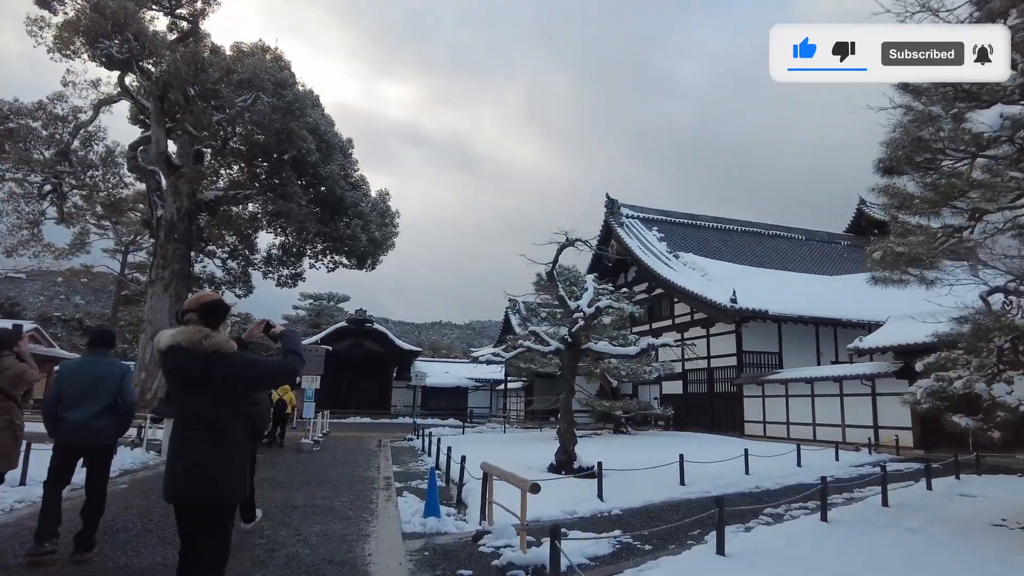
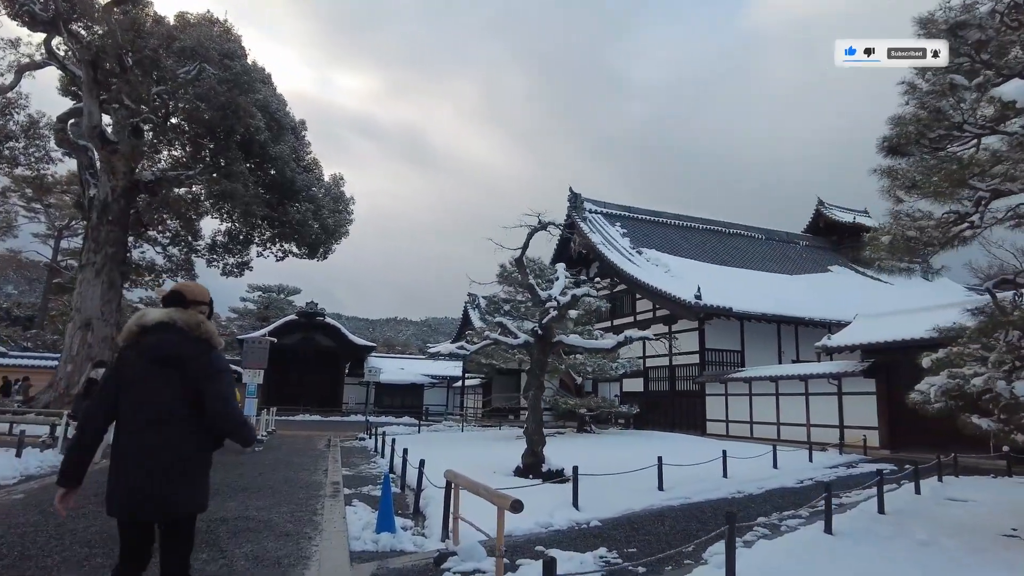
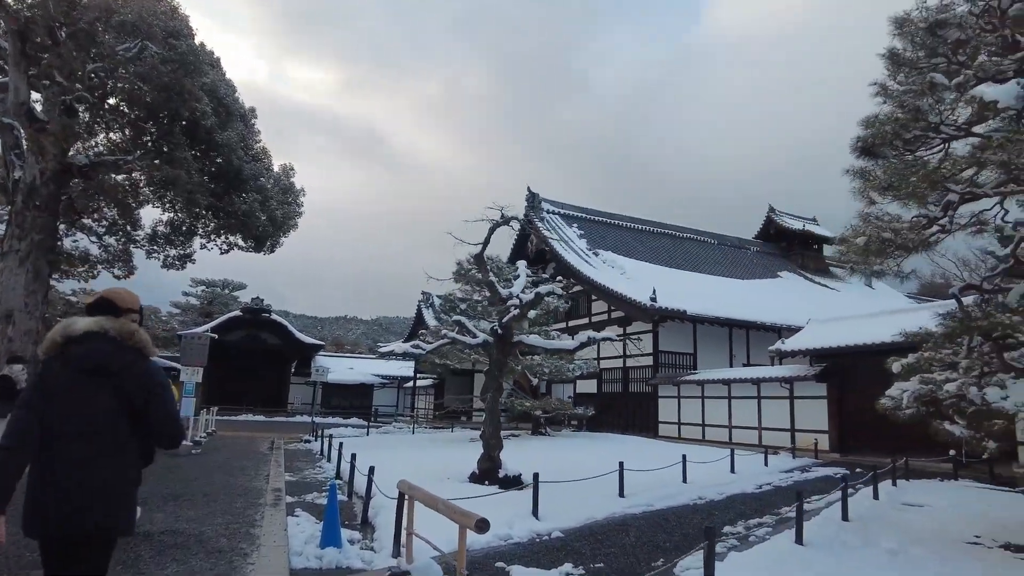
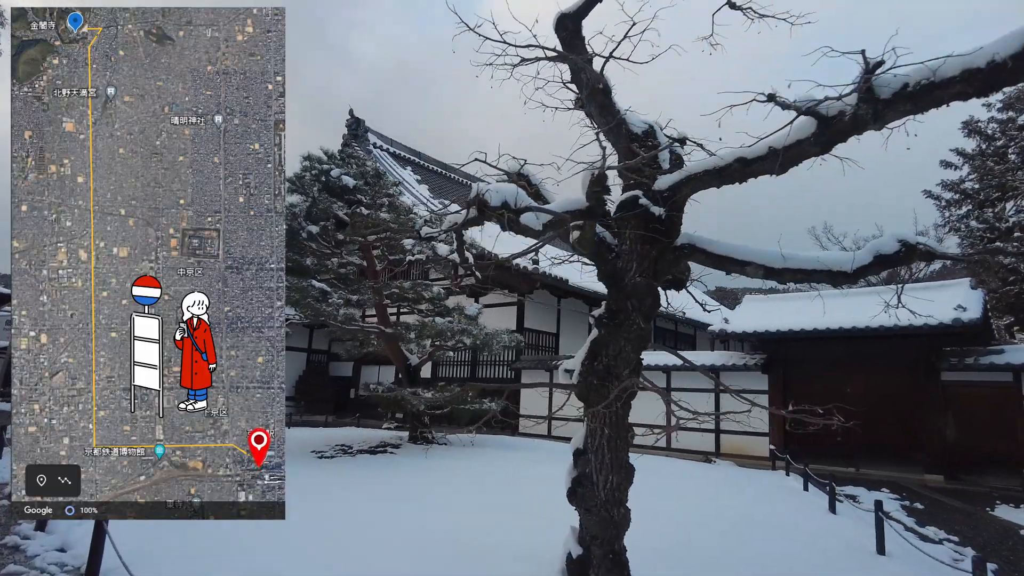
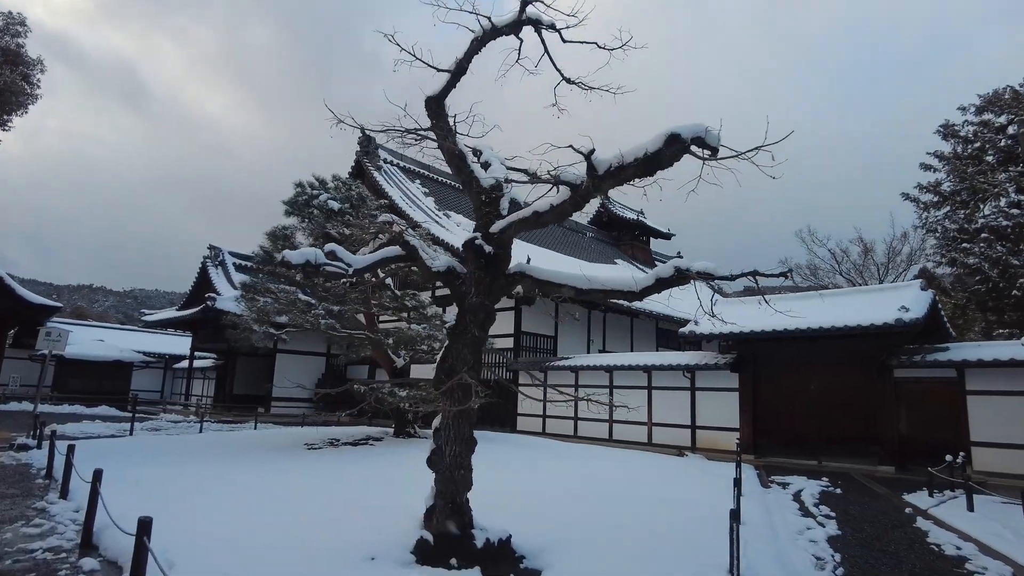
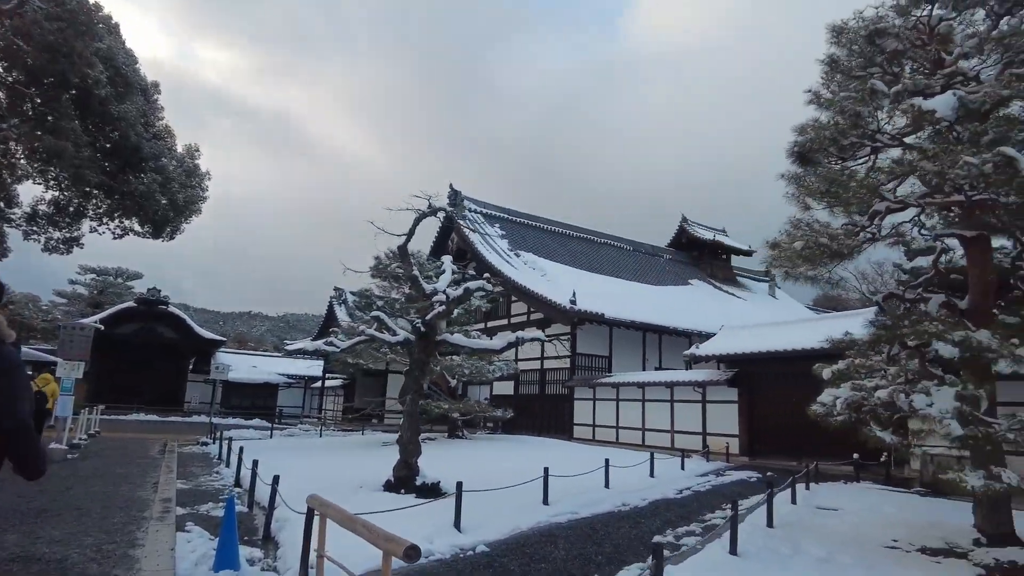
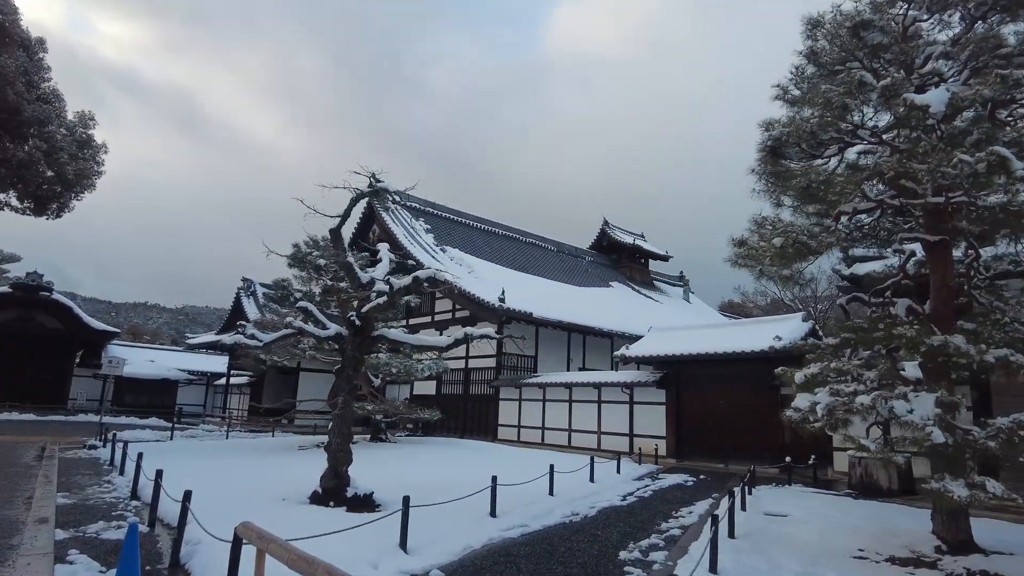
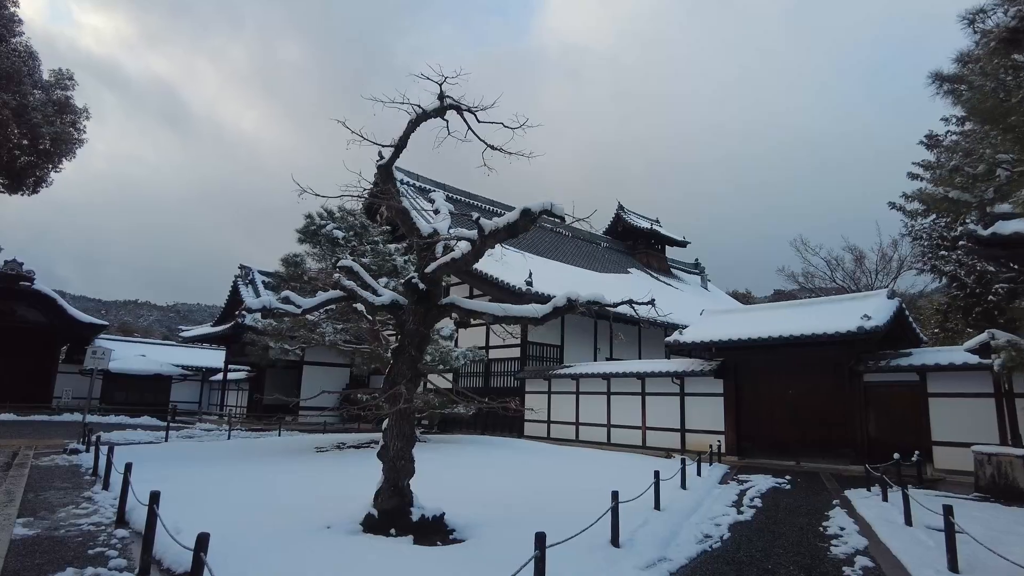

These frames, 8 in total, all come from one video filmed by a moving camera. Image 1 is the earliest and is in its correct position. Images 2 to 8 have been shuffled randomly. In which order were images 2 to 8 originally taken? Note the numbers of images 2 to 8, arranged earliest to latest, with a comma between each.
2, 3, 6, 7, 8, 5, 4
